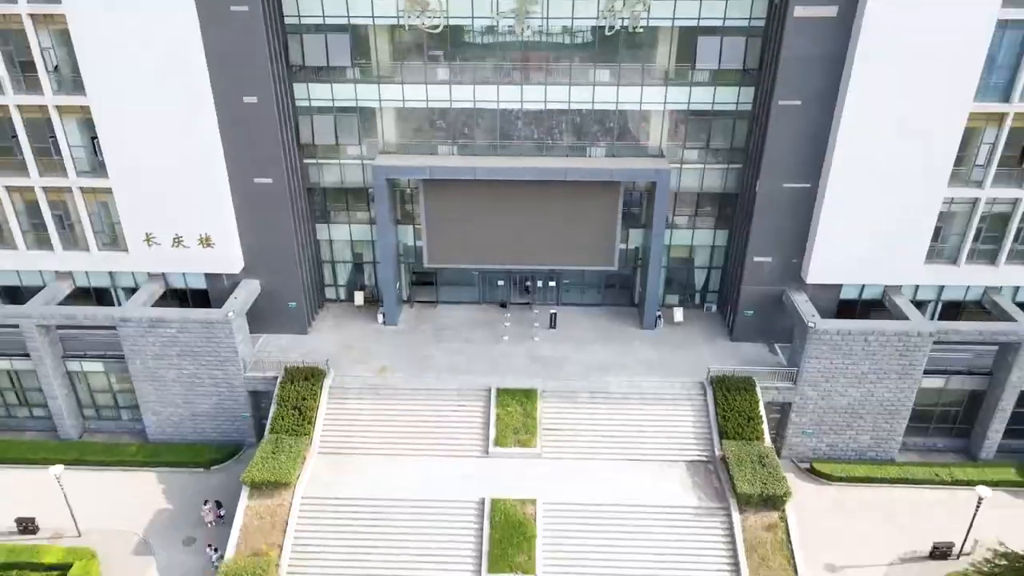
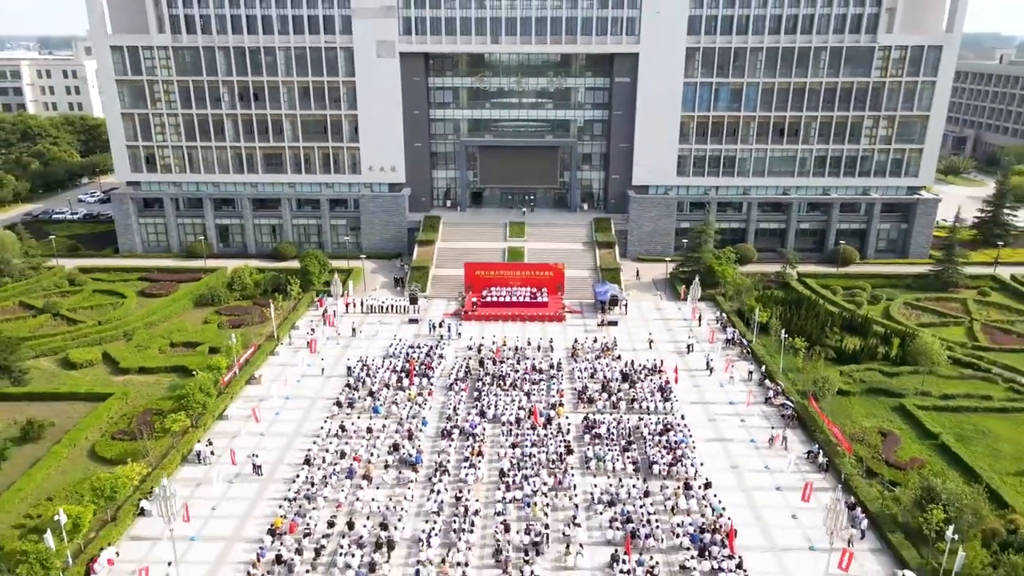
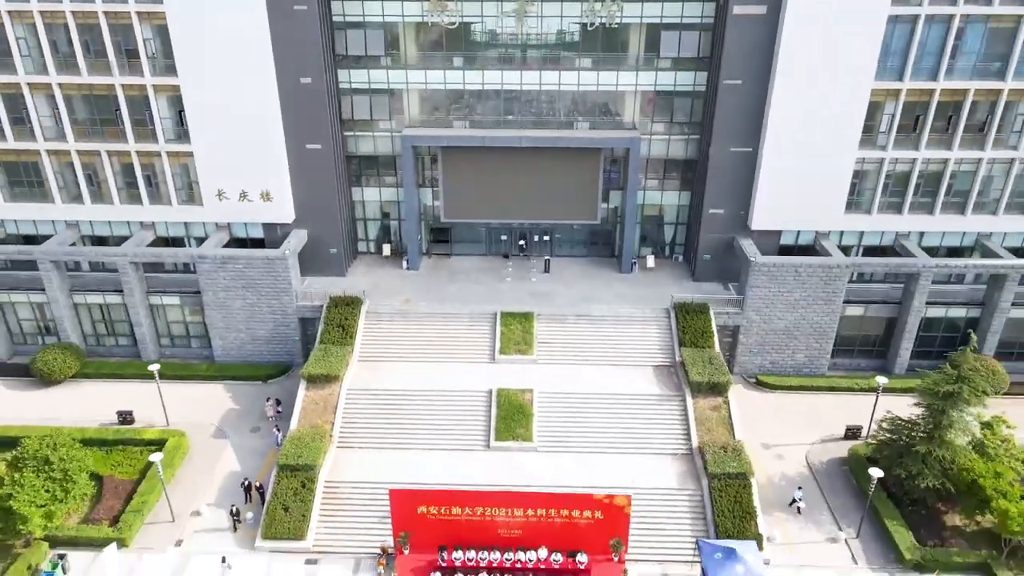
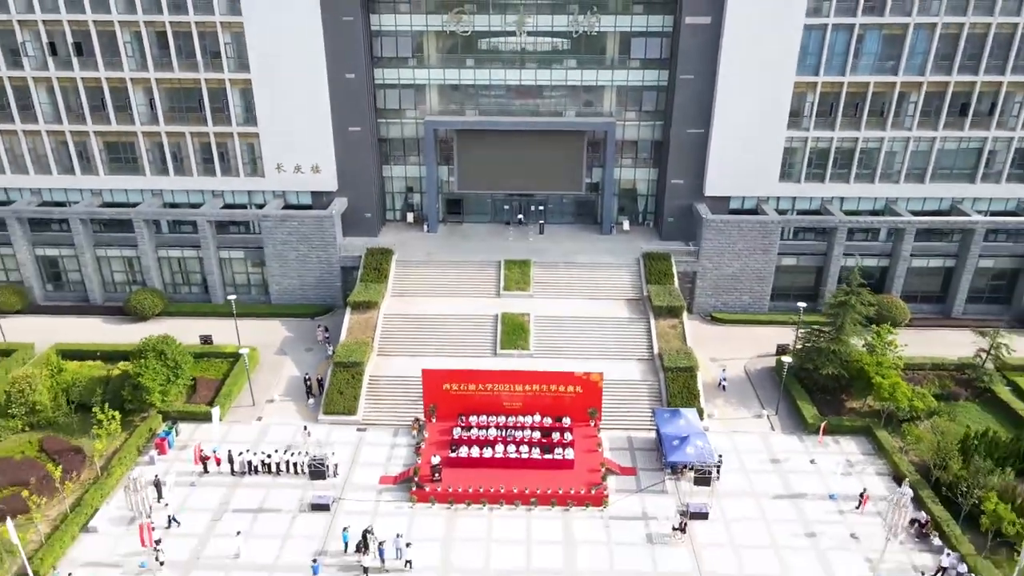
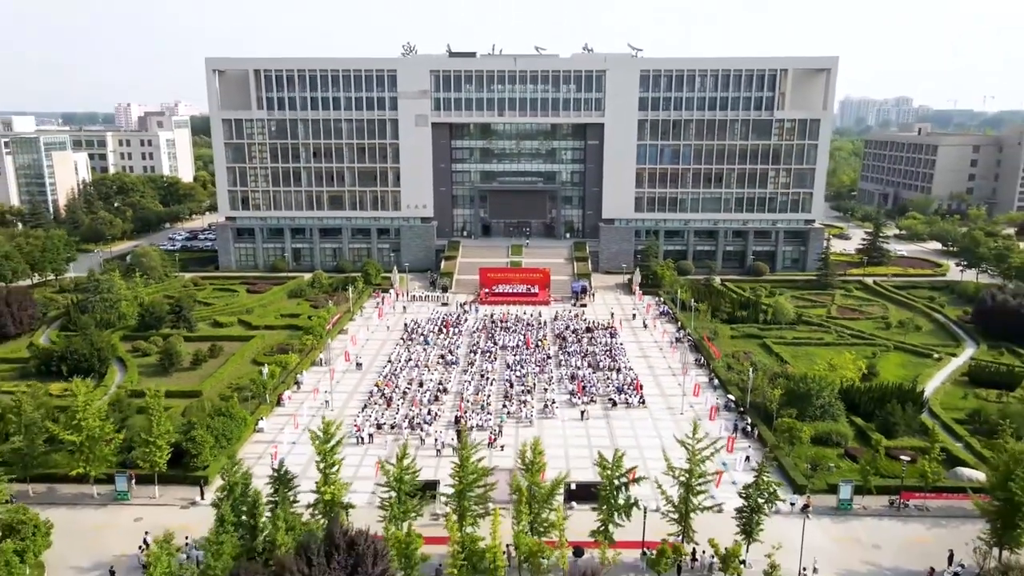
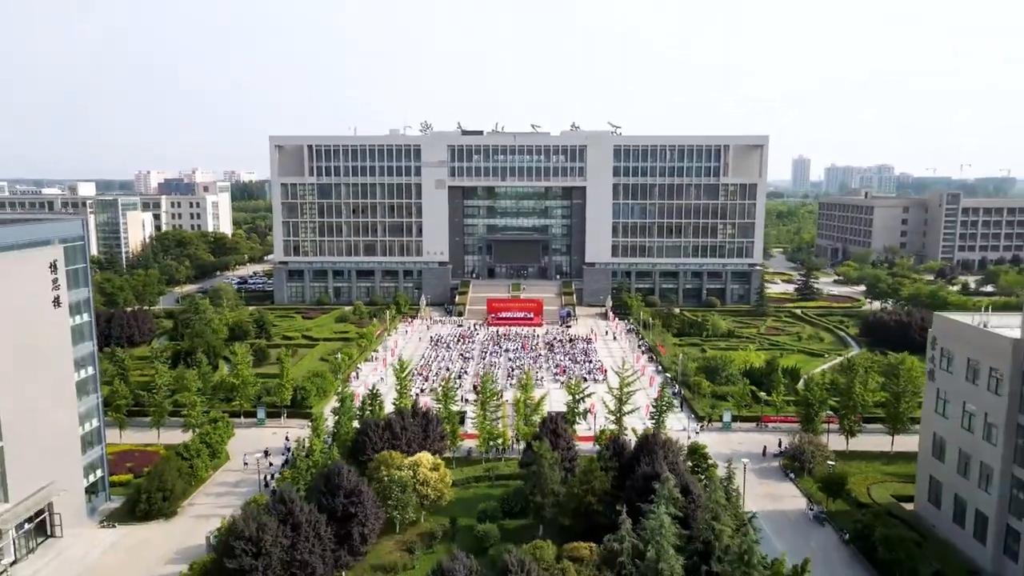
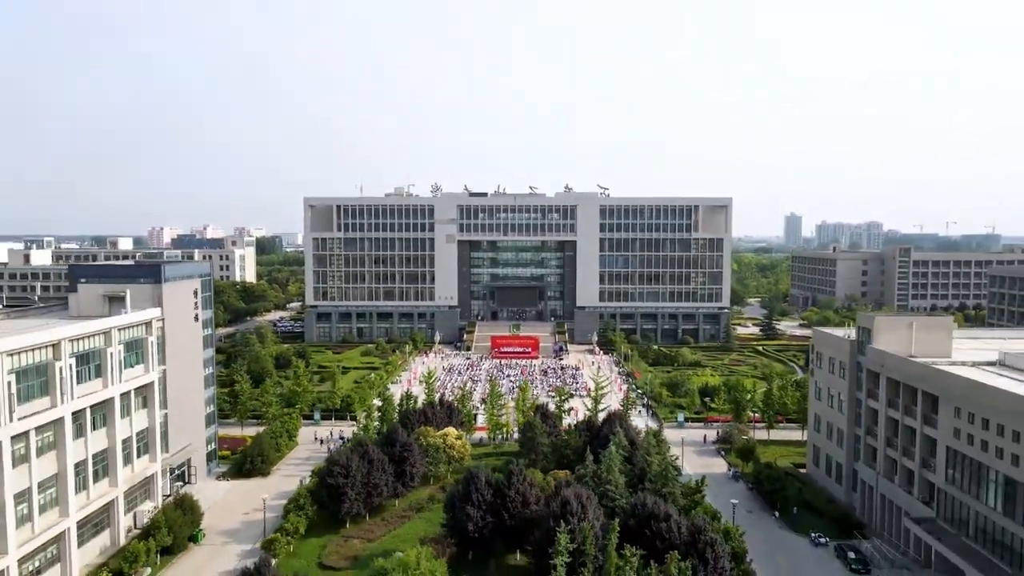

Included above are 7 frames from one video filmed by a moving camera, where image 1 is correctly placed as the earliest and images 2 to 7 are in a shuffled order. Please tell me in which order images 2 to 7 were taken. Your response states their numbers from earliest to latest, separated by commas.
3, 4, 2, 5, 6, 7
